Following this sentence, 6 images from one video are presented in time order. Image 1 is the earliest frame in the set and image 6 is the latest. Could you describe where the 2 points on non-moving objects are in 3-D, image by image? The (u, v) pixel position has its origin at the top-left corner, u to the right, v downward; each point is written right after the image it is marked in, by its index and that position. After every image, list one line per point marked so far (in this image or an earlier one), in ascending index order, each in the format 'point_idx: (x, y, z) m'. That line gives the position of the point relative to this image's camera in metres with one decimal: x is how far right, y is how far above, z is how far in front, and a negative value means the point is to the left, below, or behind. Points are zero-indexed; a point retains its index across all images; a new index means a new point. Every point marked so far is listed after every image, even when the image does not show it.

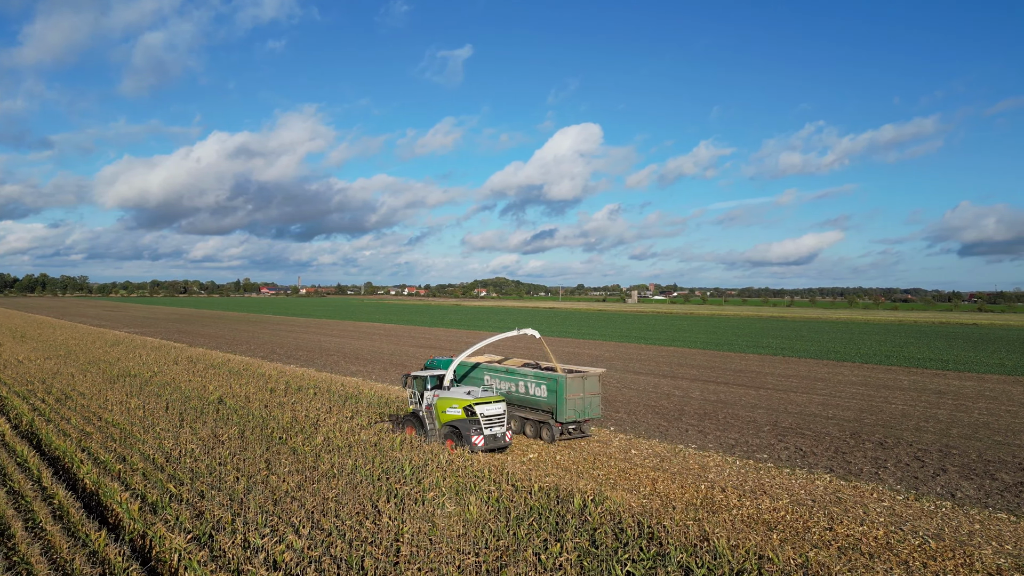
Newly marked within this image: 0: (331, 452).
0: (-3.1, -2.8, +10.9) m
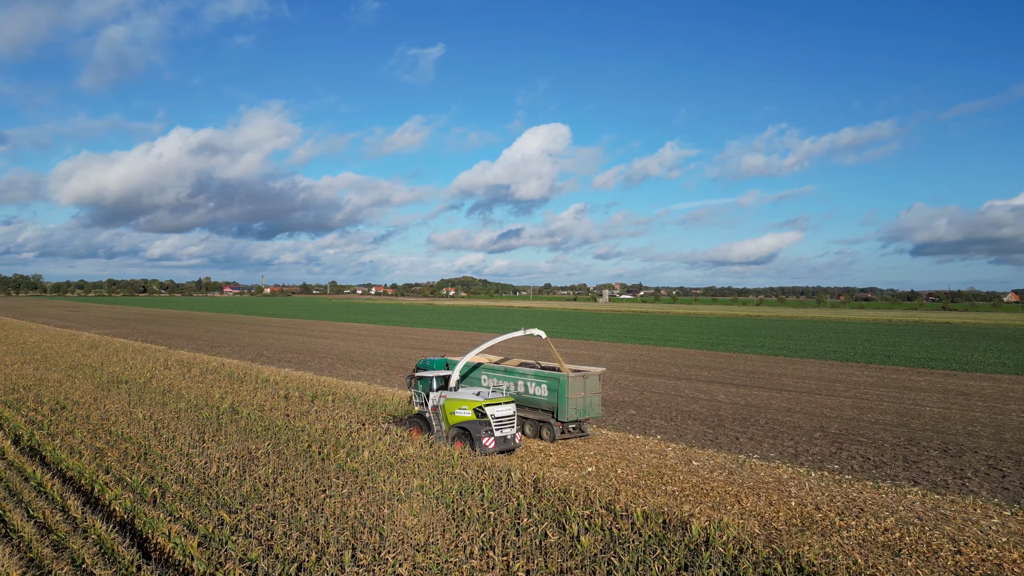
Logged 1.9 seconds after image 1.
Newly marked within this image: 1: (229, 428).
0: (-2.0, -2.8, +9.9) m
1: (-5.8, -2.9, +13.1) m
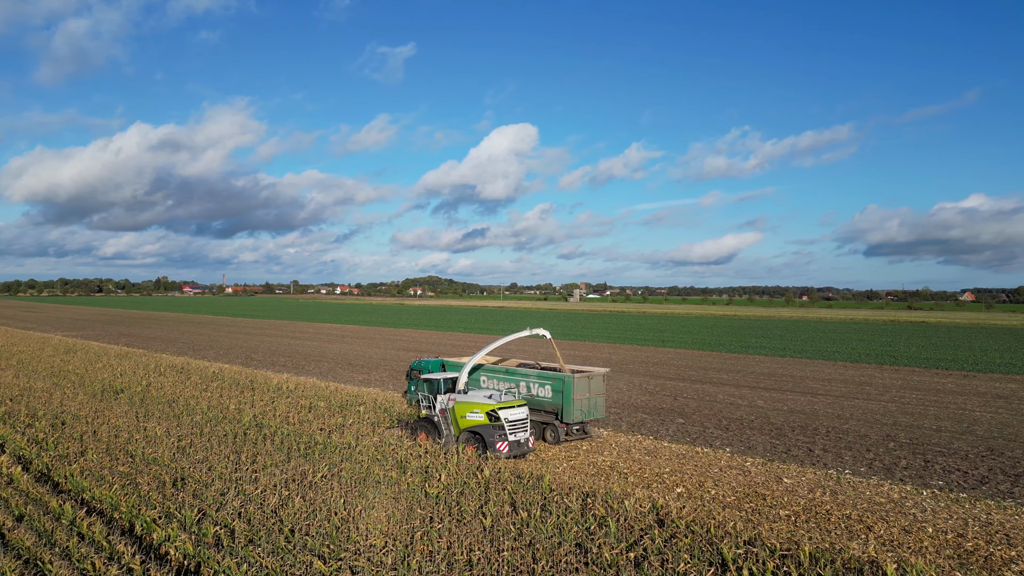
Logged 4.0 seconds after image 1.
0: (-0.5, -2.8, +8.7) m
1: (-4.5, -2.9, +11.7) m
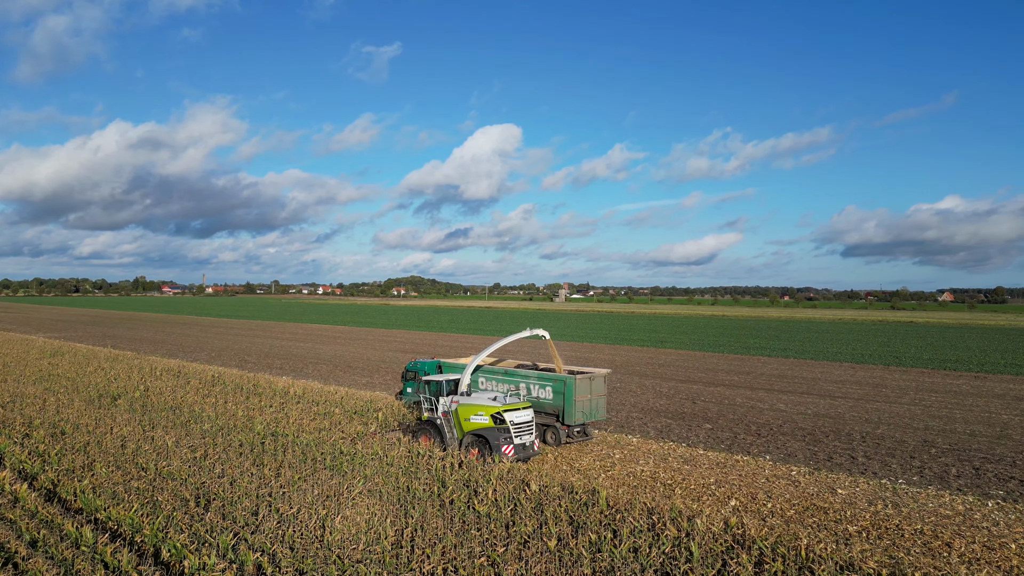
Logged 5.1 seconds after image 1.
0: (+0.2, -2.9, +8.0) m
1: (-3.9, -2.9, +11.0) m
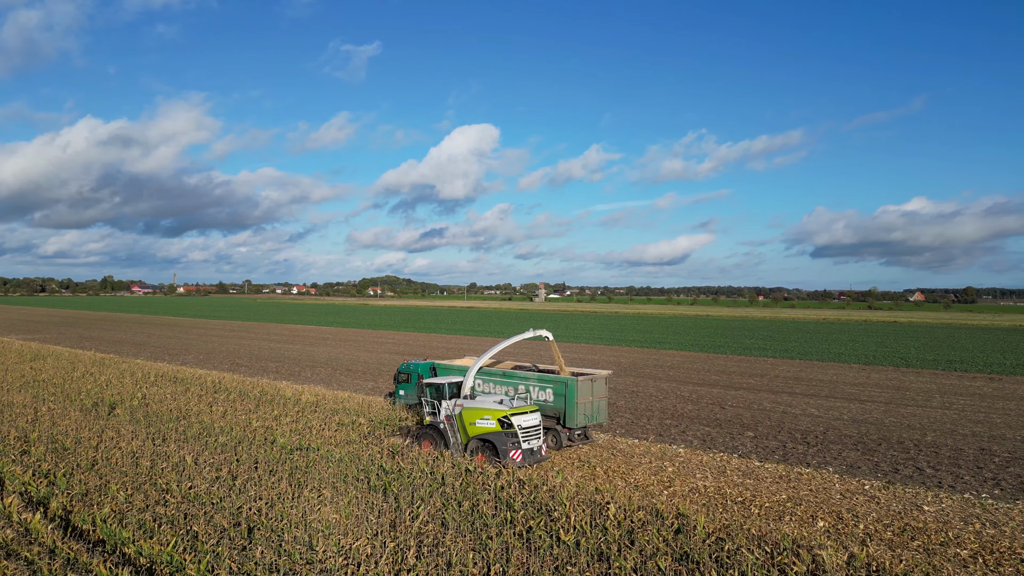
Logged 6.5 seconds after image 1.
0: (+1.2, -2.9, +7.1) m
1: (-2.9, -3.0, +10.0) m
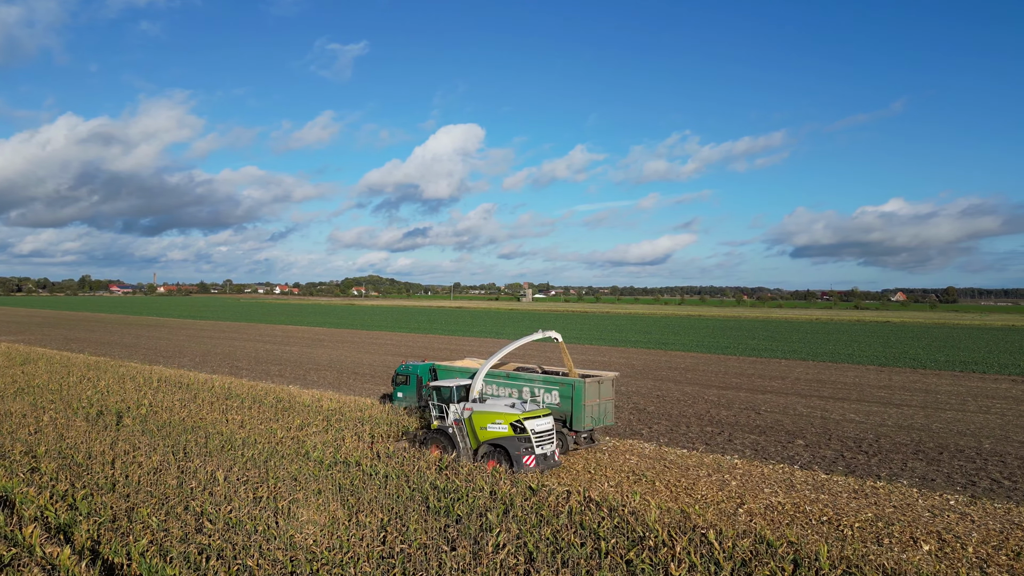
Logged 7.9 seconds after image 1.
0: (+2.3, -2.9, +6.3) m
1: (-1.9, -3.0, +9.1) m
